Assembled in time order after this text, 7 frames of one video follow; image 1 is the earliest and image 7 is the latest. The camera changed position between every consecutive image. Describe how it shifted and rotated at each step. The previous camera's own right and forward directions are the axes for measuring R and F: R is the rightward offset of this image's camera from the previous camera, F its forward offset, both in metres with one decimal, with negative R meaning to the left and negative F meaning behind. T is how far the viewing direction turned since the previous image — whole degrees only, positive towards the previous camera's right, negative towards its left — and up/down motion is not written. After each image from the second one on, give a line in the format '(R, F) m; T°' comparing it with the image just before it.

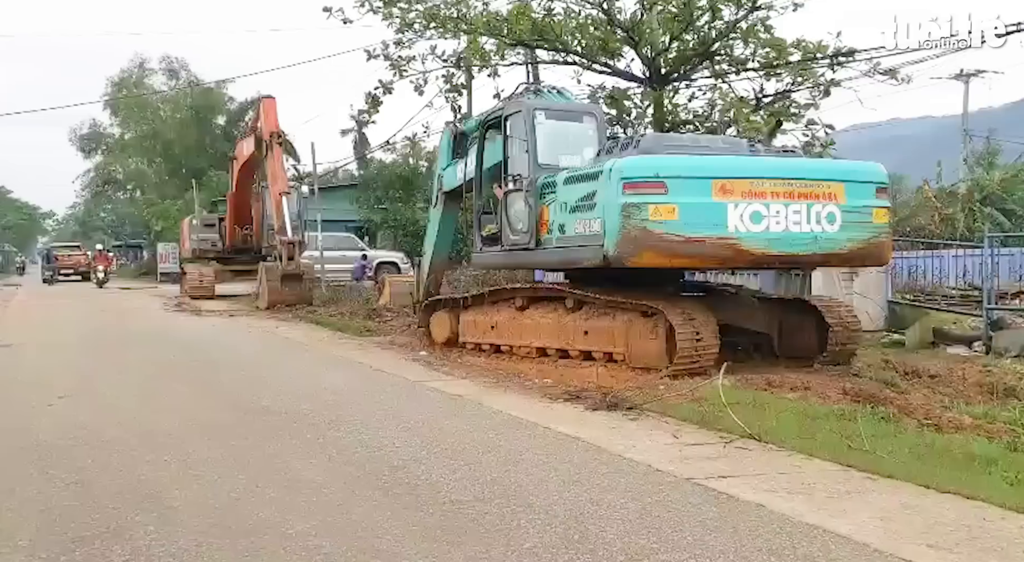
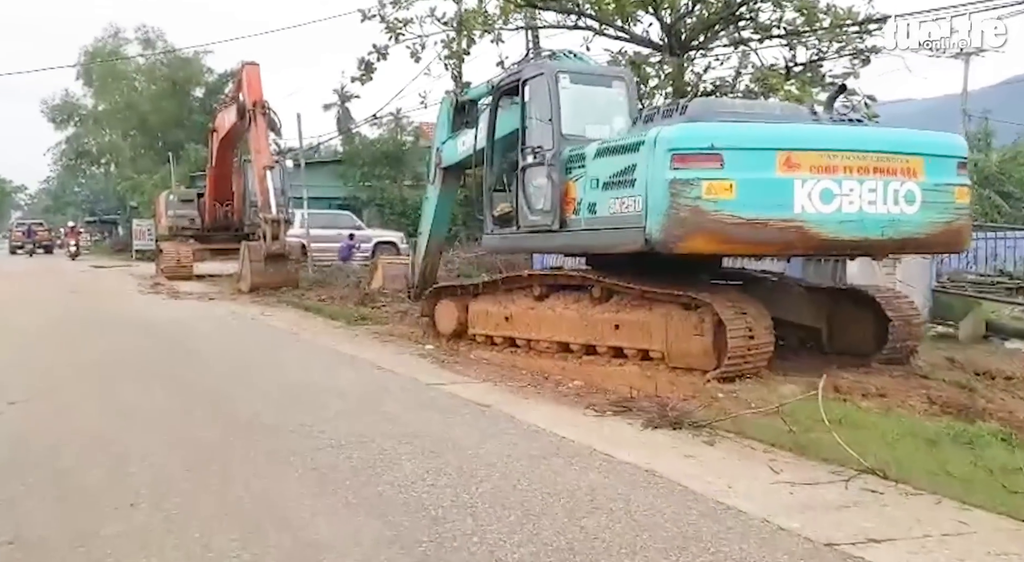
(-0.4, +1.2) m; +1°
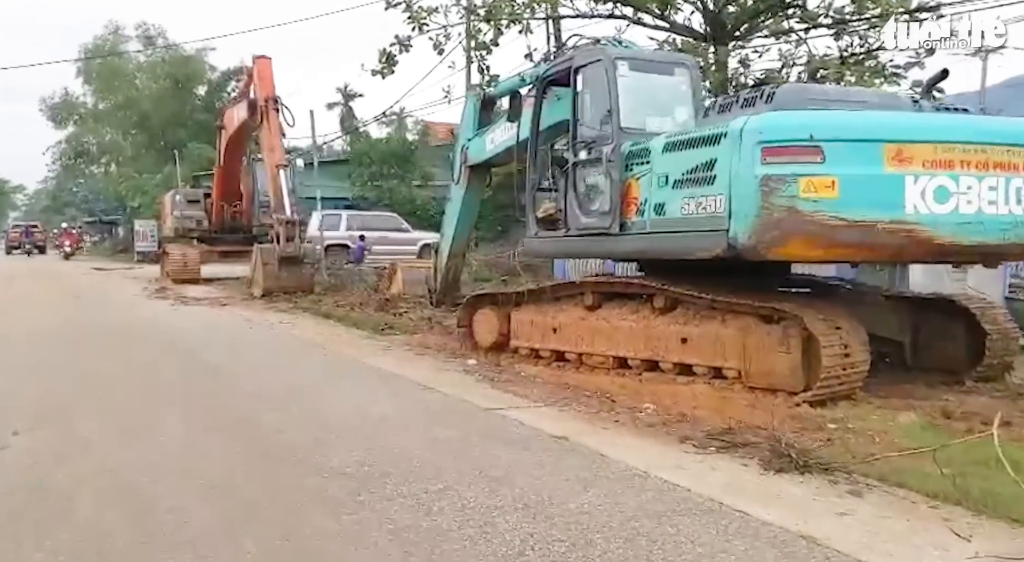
(-0.5, +0.9) m; 0°
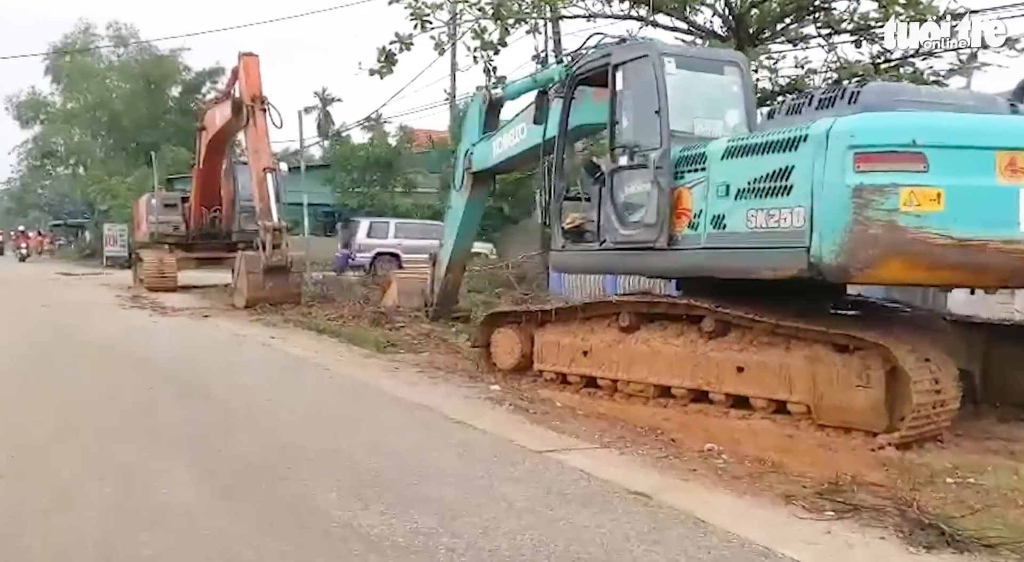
(-0.5, +0.9) m; +2°
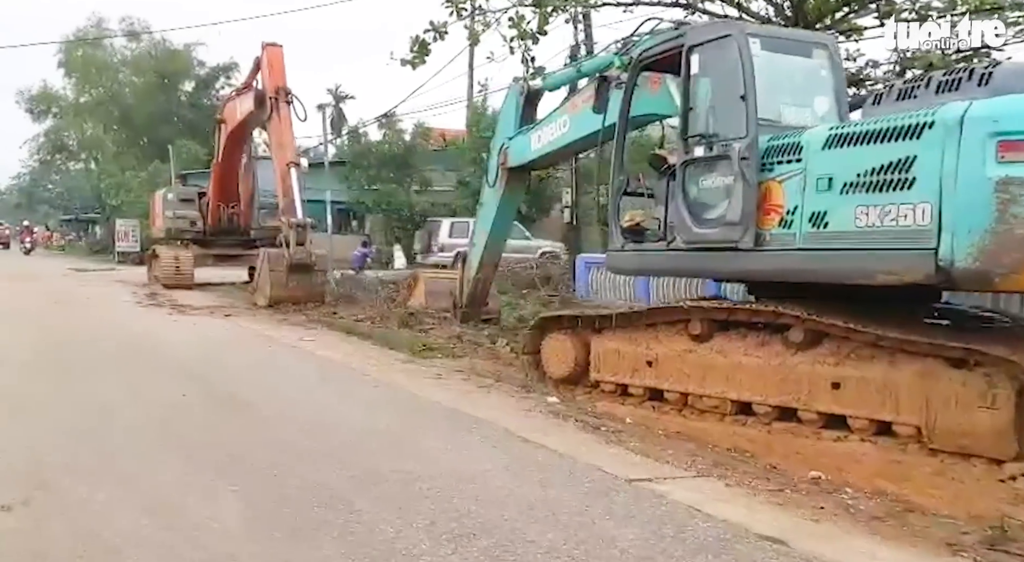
(-0.5, +0.8) m; 0°
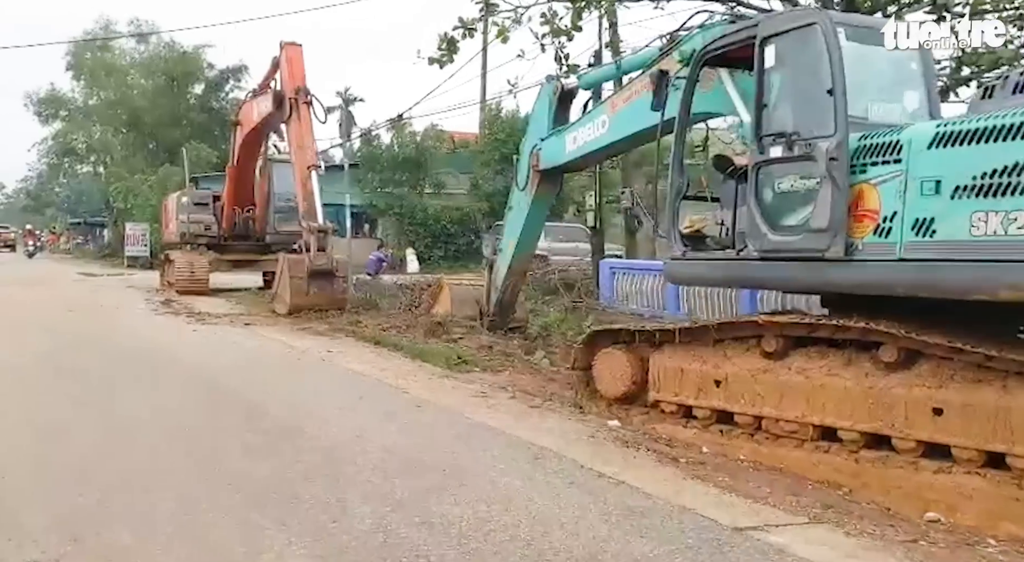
(-0.4, +0.6) m; 0°
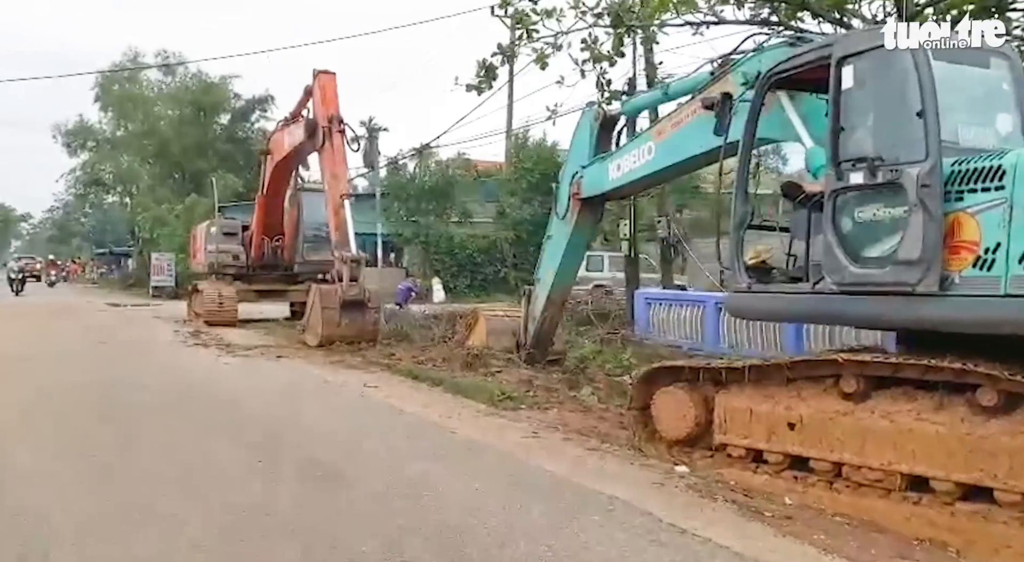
(-0.3, +0.4) m; -1°
